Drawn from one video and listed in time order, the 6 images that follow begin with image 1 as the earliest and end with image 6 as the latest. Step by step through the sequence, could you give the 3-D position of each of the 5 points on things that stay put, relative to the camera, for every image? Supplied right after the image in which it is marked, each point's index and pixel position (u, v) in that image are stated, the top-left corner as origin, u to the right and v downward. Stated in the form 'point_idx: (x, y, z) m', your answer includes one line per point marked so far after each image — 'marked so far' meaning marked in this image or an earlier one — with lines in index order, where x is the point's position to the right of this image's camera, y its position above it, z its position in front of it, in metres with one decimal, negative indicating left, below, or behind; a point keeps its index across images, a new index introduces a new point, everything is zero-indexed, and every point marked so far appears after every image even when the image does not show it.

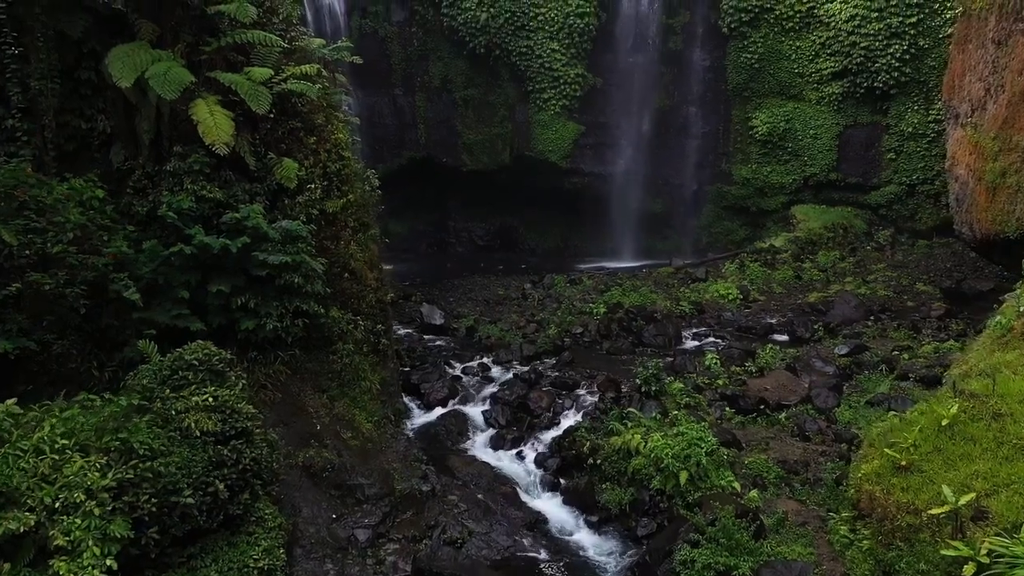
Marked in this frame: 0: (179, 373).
0: (-2.7, -0.7, +5.3) m
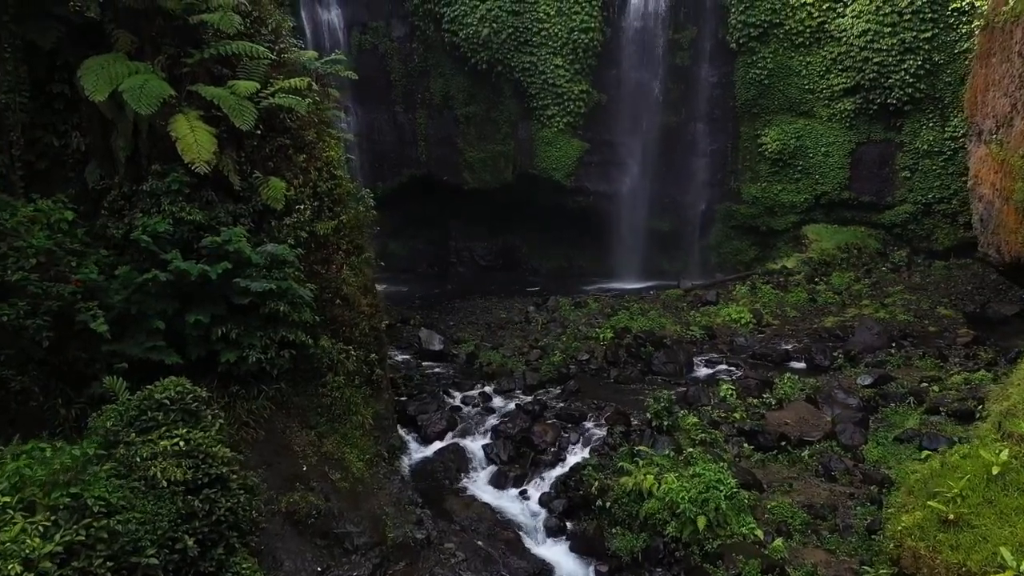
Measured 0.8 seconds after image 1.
0: (-2.6, -0.9, +4.8) m
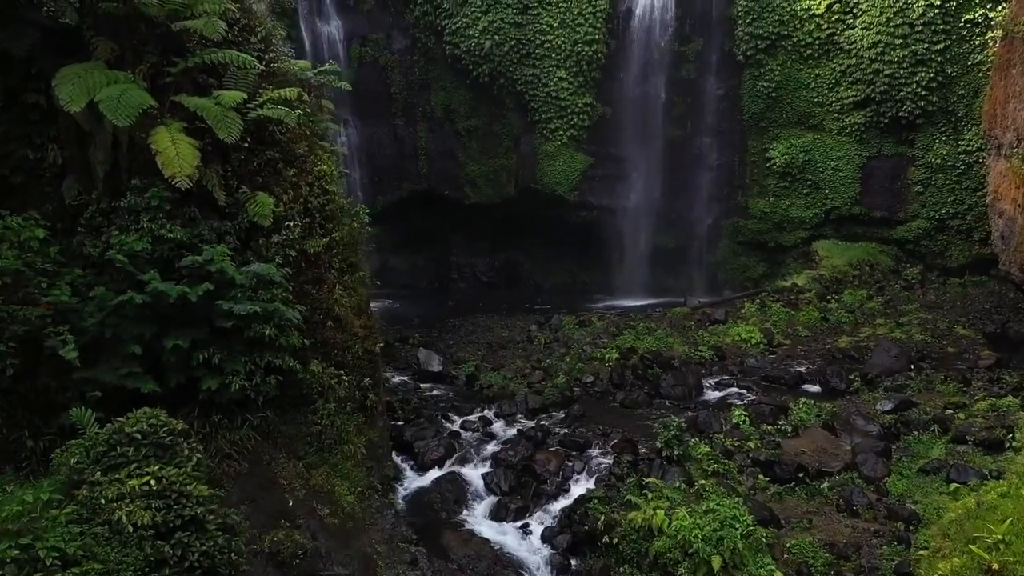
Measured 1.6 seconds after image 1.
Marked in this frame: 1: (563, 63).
0: (-2.6, -1.1, +4.4) m
1: (+1.2, +5.4, +15.9) m
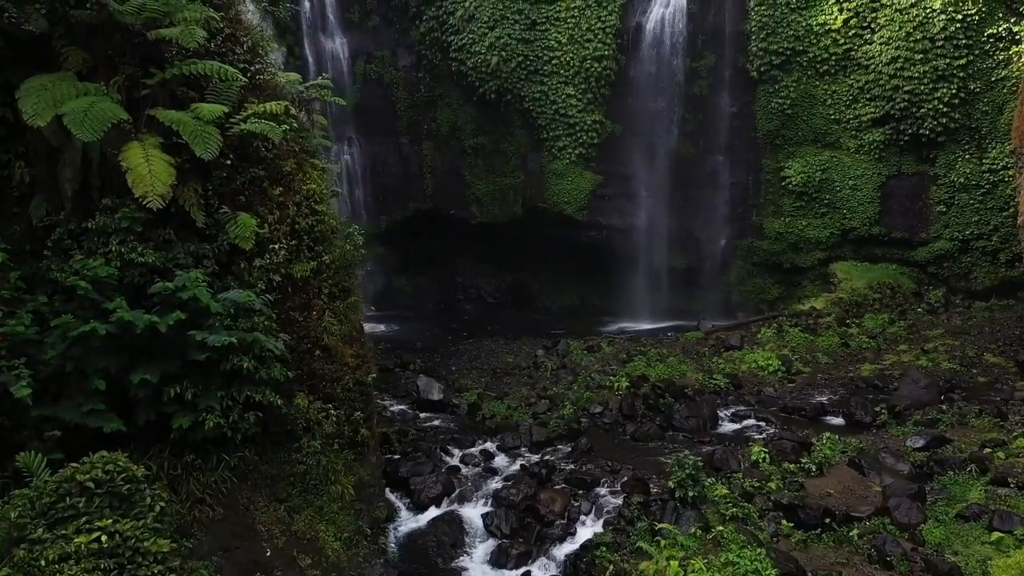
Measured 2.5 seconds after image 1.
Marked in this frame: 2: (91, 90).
0: (-2.7, -1.3, +3.9) m
1: (+1.4, +4.9, +15.5) m
2: (-3.2, +1.5, +5.0) m
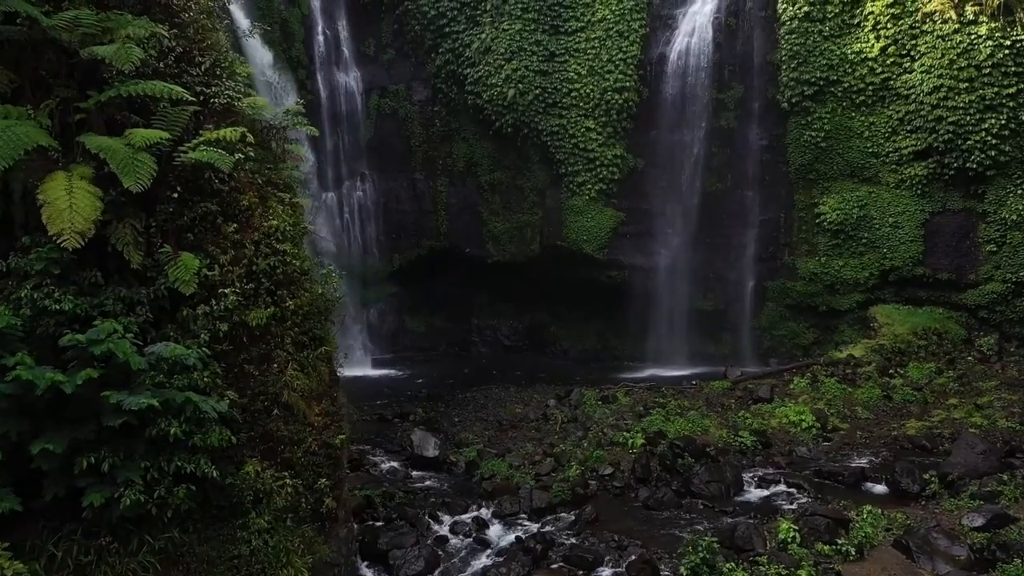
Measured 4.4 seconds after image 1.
0: (-2.9, -1.5, +3.2) m
1: (+1.7, +4.0, +14.9) m
2: (-3.3, +1.2, +4.4) m
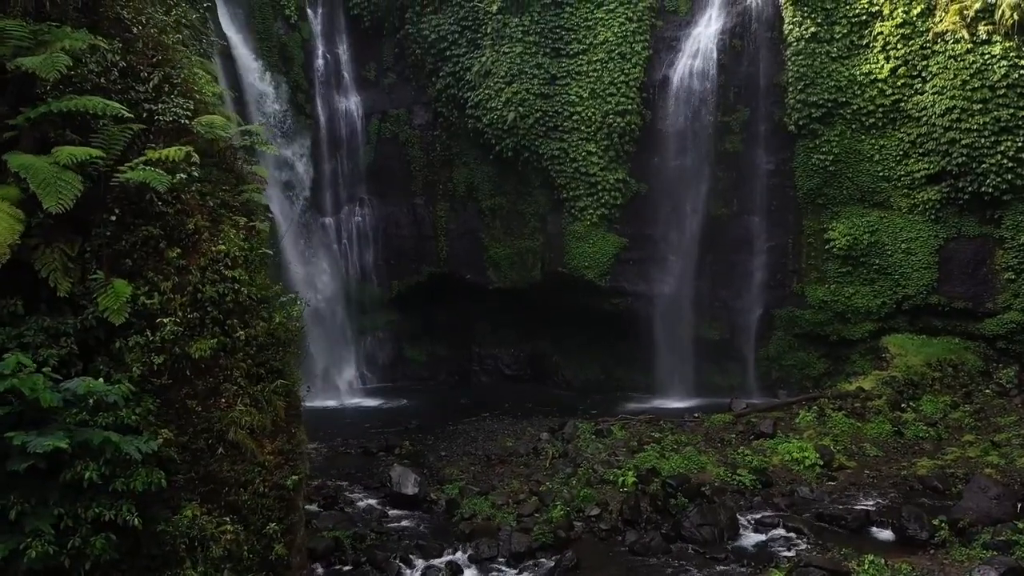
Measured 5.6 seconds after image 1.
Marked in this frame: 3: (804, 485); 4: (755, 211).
0: (-3.2, -1.7, +2.8) m
1: (+1.7, +3.4, +14.6) m
2: (-3.6, +1.0, +4.1) m
3: (+3.8, -2.6, +8.7) m
4: (+5.3, +1.7, +14.6) m
